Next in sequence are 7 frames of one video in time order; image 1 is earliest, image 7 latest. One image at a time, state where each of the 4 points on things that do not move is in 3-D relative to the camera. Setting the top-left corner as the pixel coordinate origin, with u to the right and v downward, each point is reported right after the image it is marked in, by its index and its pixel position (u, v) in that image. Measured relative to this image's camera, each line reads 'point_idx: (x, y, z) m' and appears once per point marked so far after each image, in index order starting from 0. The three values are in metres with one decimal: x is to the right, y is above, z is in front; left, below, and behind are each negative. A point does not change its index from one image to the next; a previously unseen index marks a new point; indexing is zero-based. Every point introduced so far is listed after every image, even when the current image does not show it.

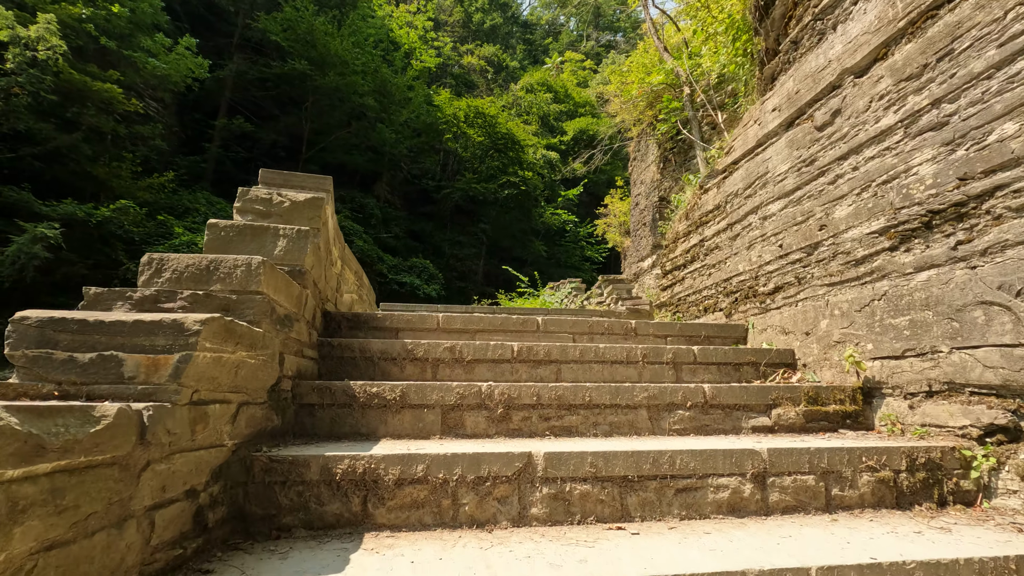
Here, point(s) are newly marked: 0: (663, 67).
0: (+2.2, +3.2, +7.7) m
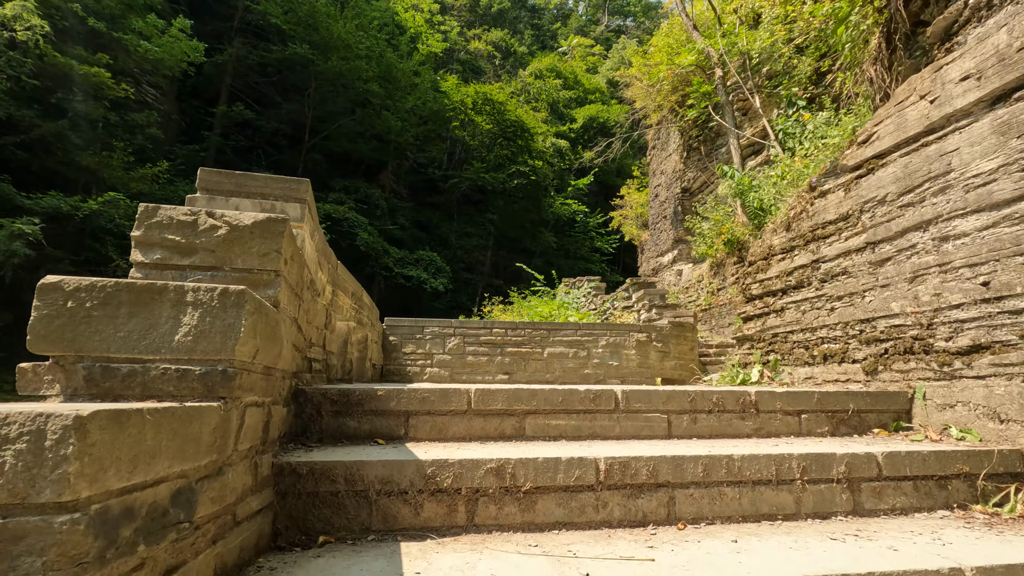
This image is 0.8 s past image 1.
0: (+2.4, +3.2, +7.0) m
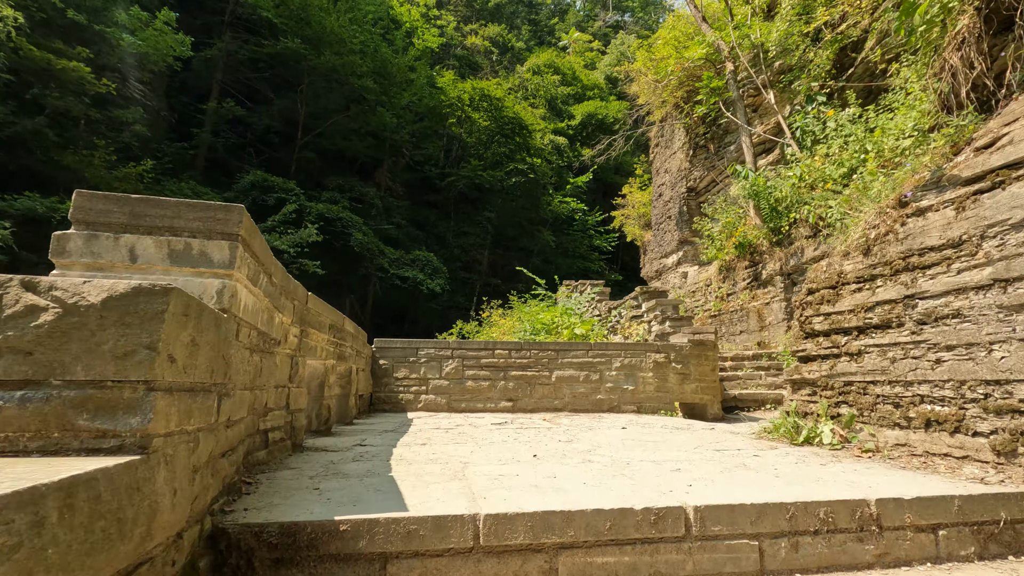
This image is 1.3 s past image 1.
0: (+2.4, +3.1, +6.7) m
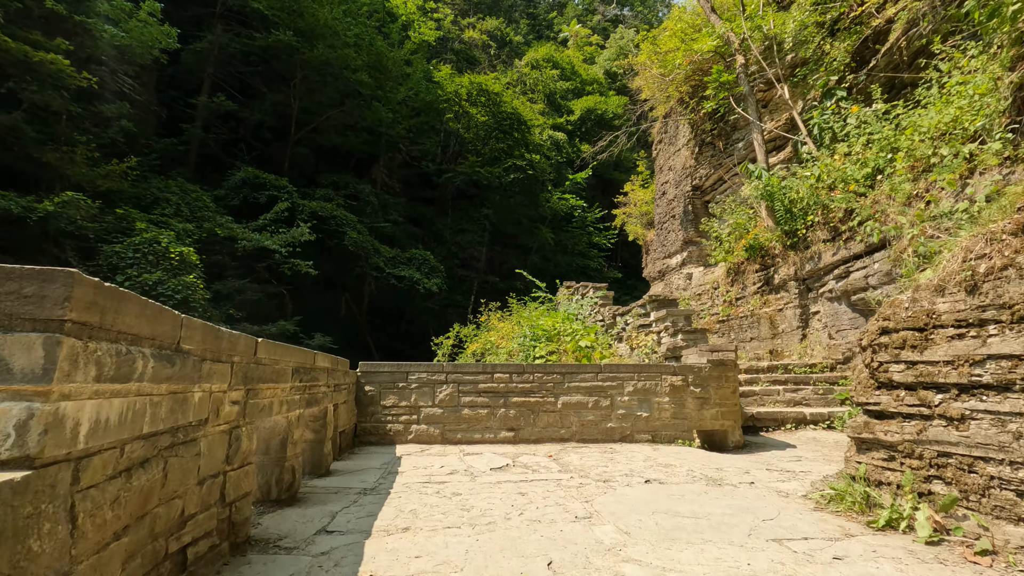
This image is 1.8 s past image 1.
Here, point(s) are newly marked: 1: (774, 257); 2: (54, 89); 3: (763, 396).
0: (+2.4, +3.1, +6.4) m
1: (+2.8, +0.3, +5.7) m
2: (-6.8, +2.9, +7.9) m
3: (+1.9, -0.8, +4.1) m
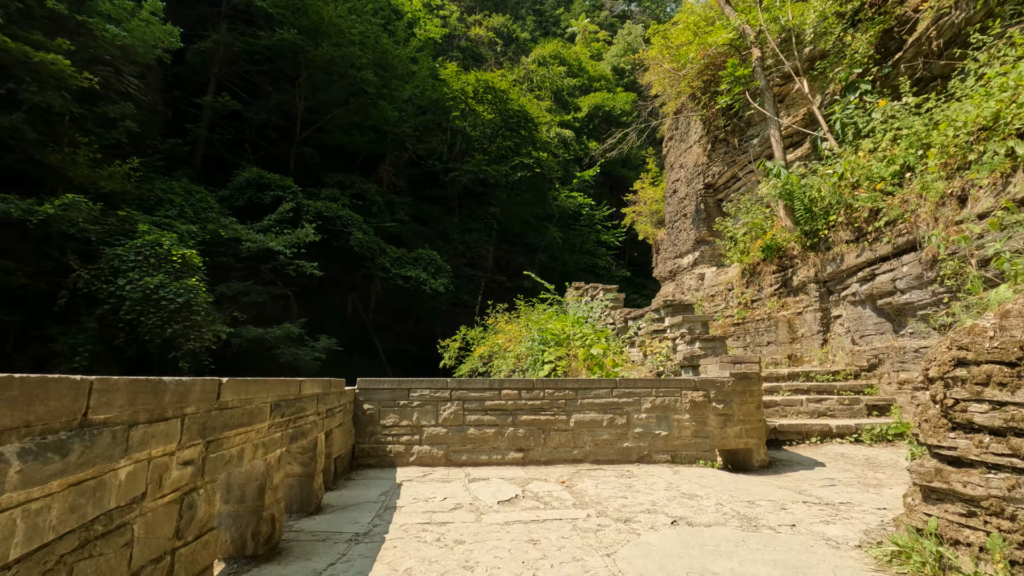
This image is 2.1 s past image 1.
0: (+2.4, +3.0, +6.1) m
1: (+2.9, +0.3, +5.5) m
2: (-6.7, +2.9, +7.8) m
3: (+2.0, -0.9, +3.9) m
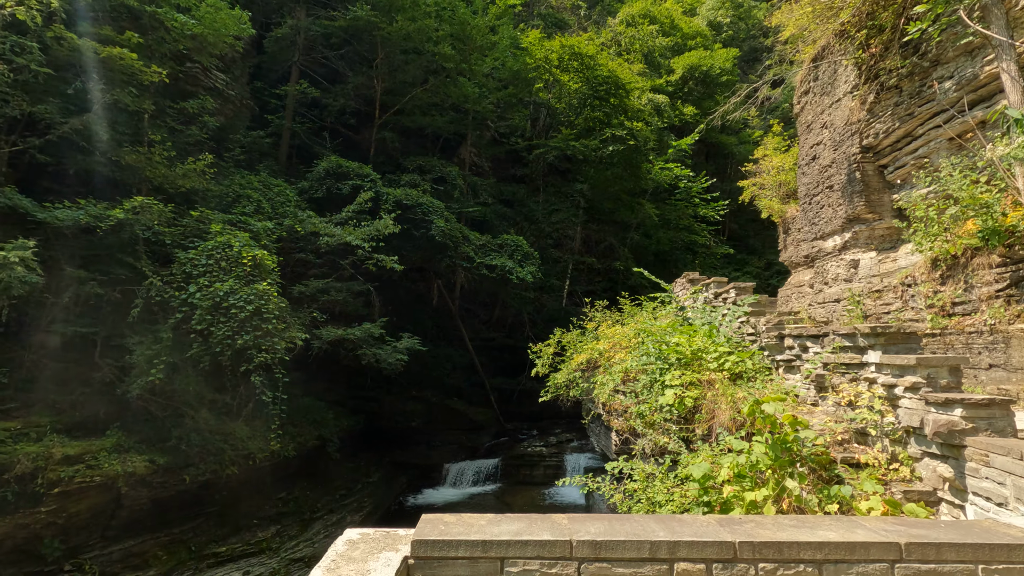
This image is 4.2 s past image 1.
0: (+3.4, +3.0, +4.4) m
1: (+3.8, +0.3, +3.8) m
2: (-5.4, +2.8, +7.5) m
3: (+2.6, -1.0, +2.4) m
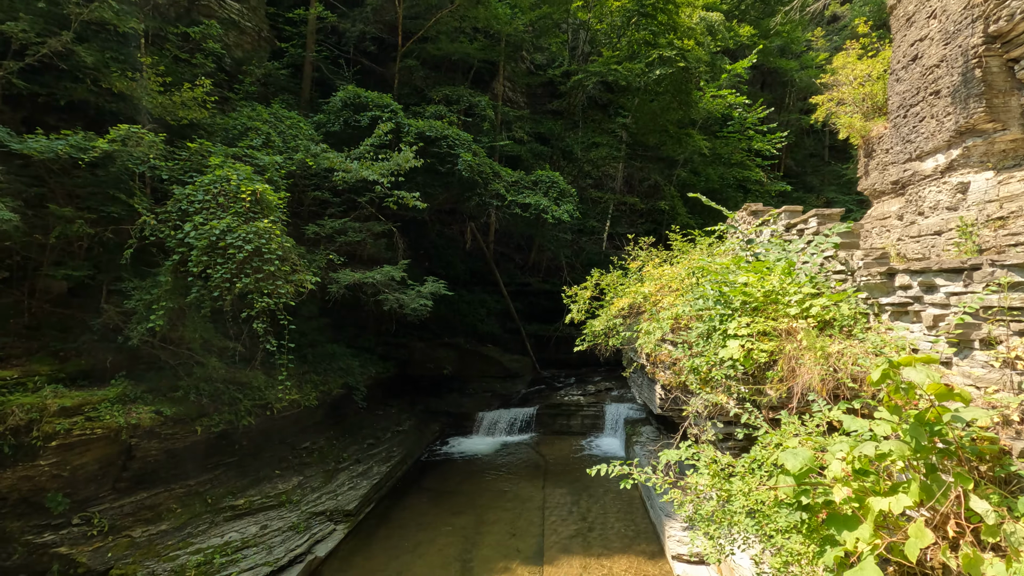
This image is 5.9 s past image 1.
0: (+3.5, +3.5, +2.9) m
1: (+3.8, +0.7, +2.6) m
2: (-5.0, +3.6, +6.7) m
3: (+2.7, -0.7, +1.4) m
